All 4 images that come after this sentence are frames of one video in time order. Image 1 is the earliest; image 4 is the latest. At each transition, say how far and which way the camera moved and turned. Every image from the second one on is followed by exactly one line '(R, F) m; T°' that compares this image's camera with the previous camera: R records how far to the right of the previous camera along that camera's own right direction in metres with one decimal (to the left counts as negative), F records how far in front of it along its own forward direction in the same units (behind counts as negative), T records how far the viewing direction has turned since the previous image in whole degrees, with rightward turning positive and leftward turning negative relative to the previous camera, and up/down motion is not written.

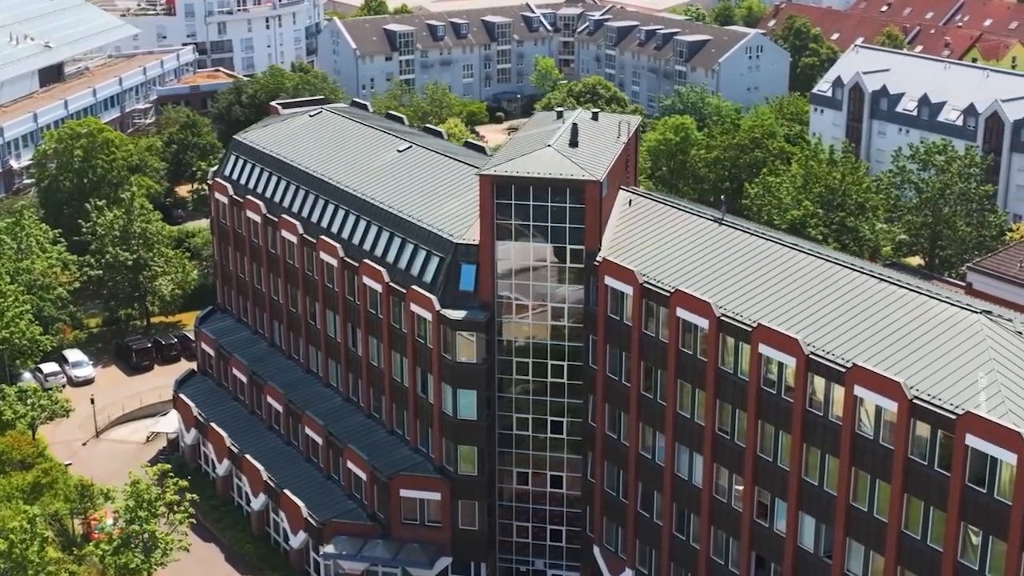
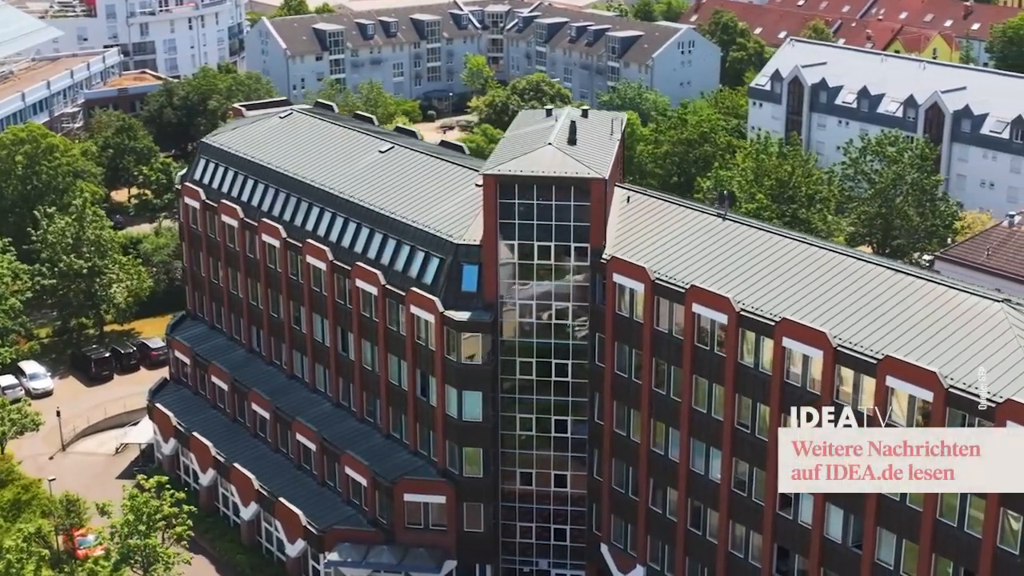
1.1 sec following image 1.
(-4.4, +0.6) m; +4°
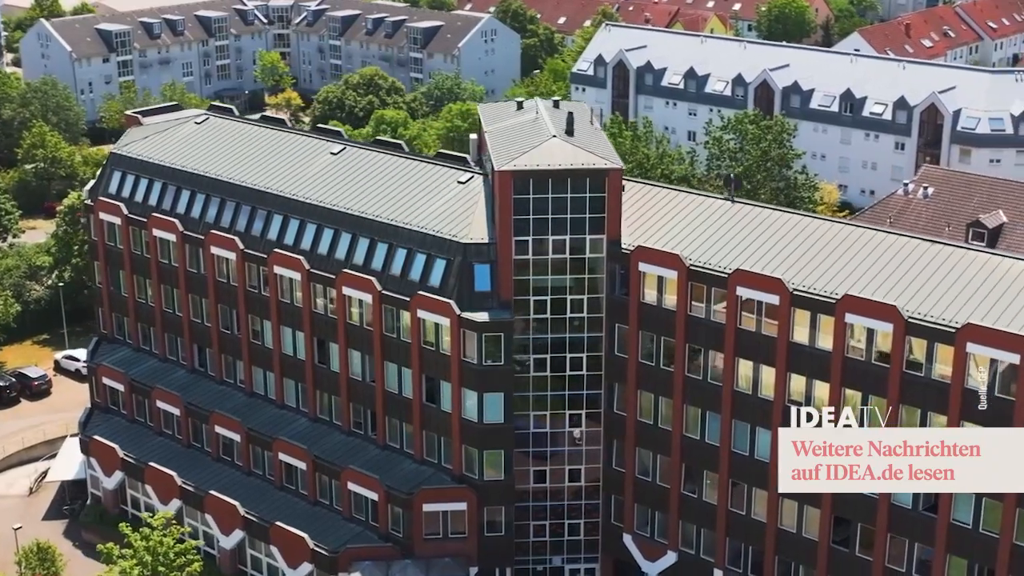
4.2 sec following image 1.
(-13.0, +2.5) m; +11°
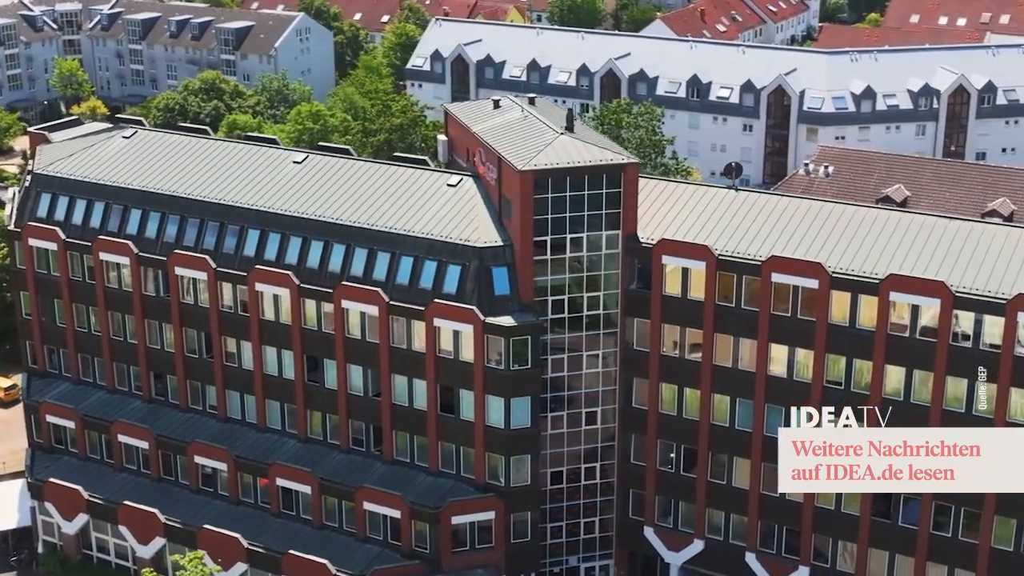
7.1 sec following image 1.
(-12.1, +2.1) m; +10°
